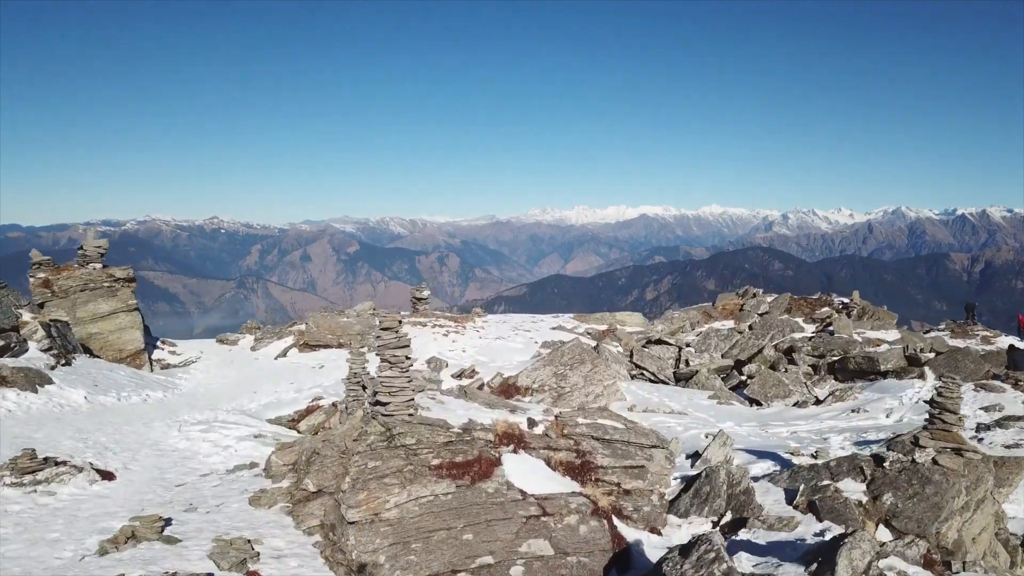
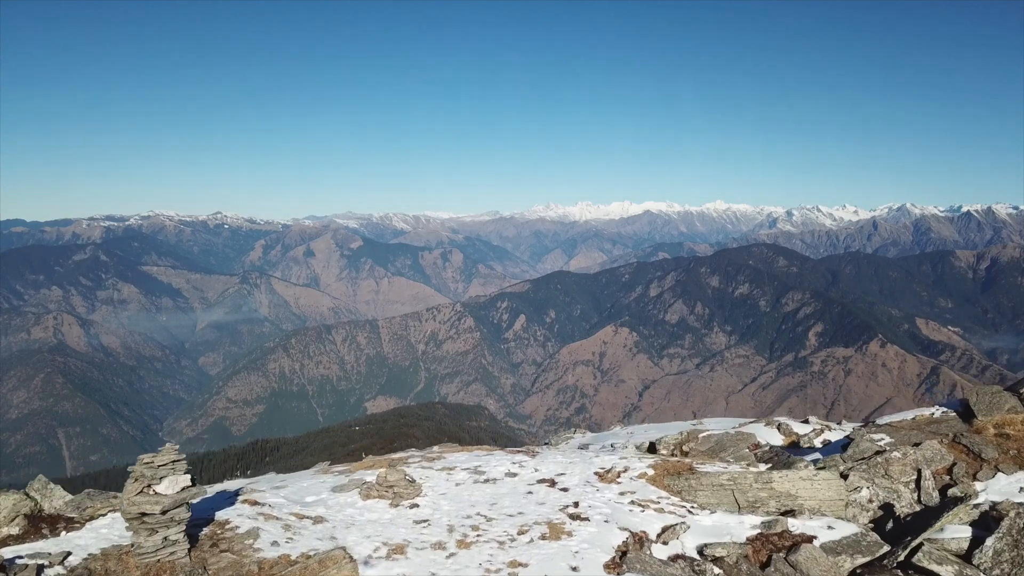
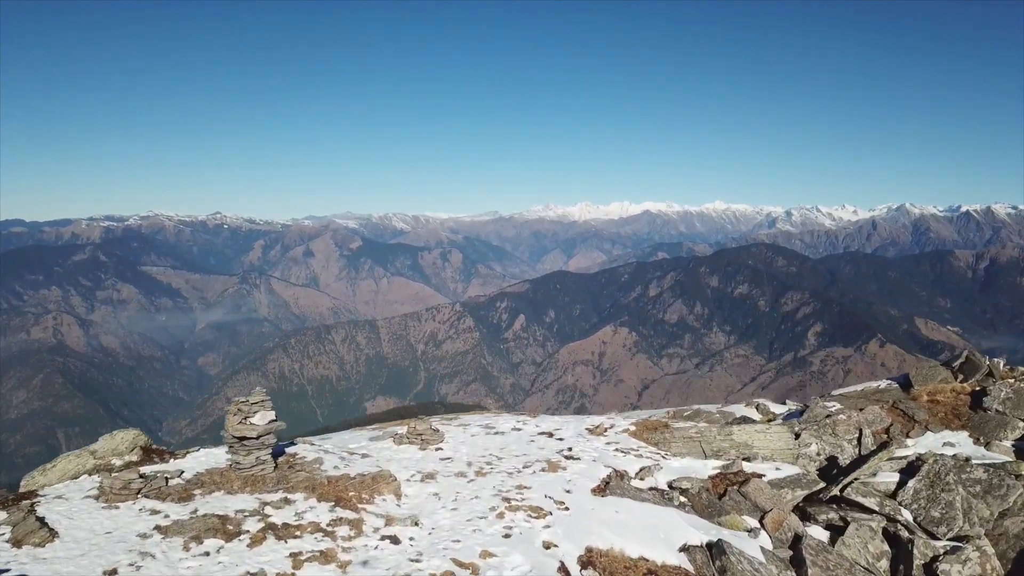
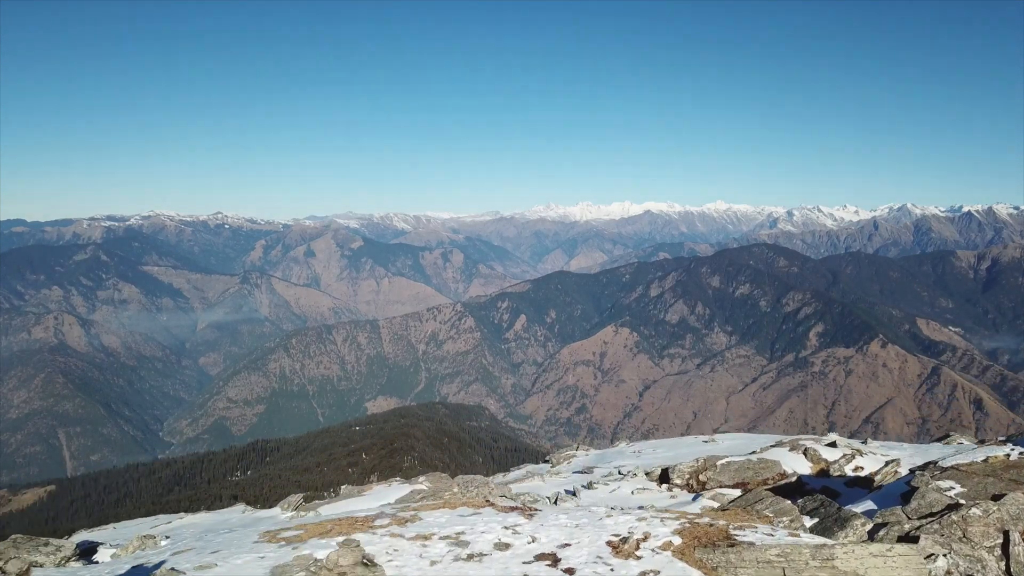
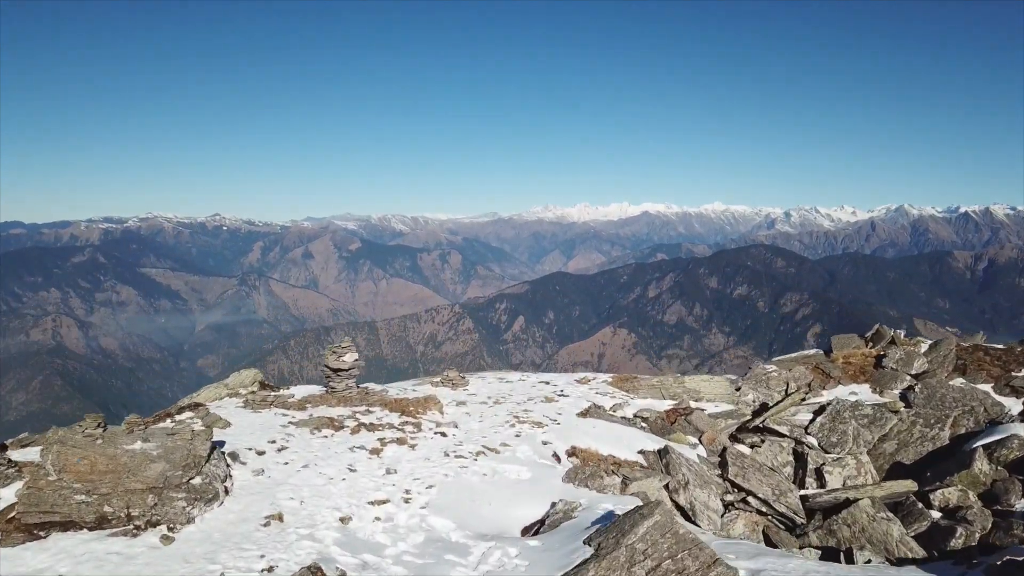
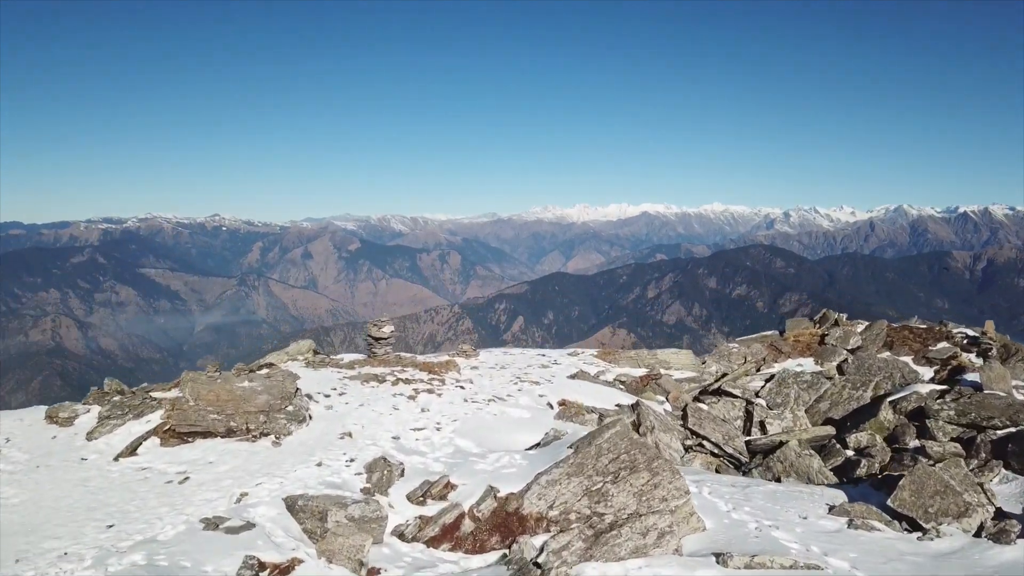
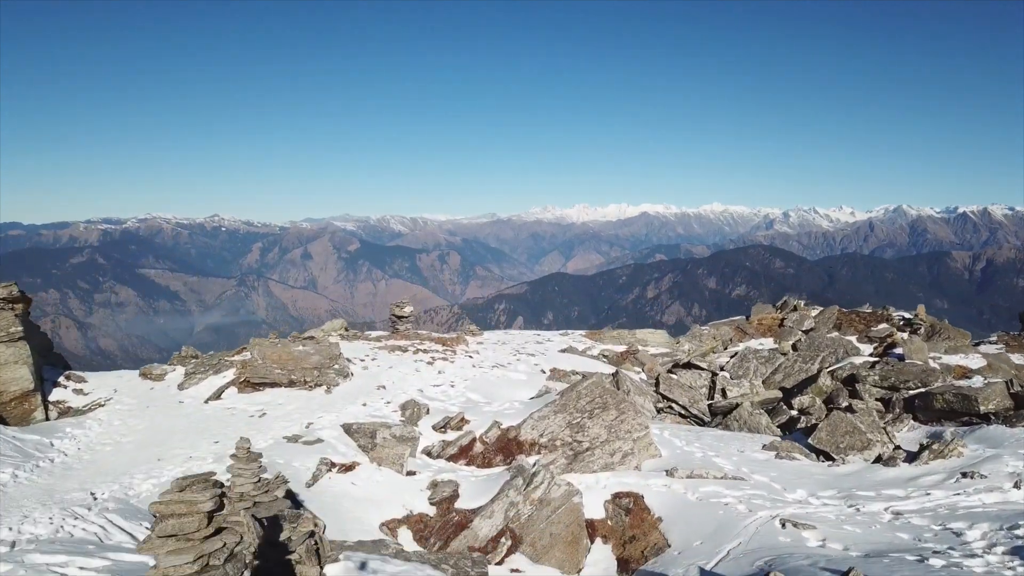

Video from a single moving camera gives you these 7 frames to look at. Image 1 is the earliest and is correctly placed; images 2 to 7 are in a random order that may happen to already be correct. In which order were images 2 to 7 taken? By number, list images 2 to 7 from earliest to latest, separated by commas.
7, 6, 5, 3, 2, 4
